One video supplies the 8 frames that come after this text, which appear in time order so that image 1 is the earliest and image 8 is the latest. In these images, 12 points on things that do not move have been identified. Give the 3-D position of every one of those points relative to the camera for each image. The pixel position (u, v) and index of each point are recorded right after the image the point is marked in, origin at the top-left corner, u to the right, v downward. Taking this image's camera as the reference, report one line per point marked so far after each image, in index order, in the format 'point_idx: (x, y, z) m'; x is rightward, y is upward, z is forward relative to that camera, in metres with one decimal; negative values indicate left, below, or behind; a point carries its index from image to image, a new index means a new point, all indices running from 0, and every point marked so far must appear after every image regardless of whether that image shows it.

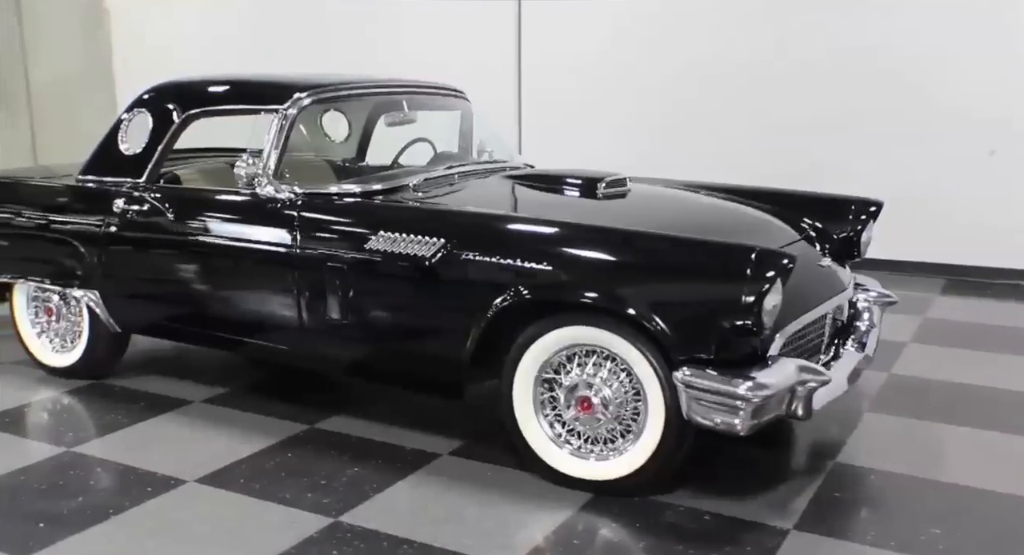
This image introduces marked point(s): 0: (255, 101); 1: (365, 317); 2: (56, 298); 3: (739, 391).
0: (-0.9, +0.6, +3.1) m
1: (-0.5, -0.1, +2.8) m
2: (-1.8, -0.1, +3.6) m
3: (+0.5, -0.3, +2.1) m
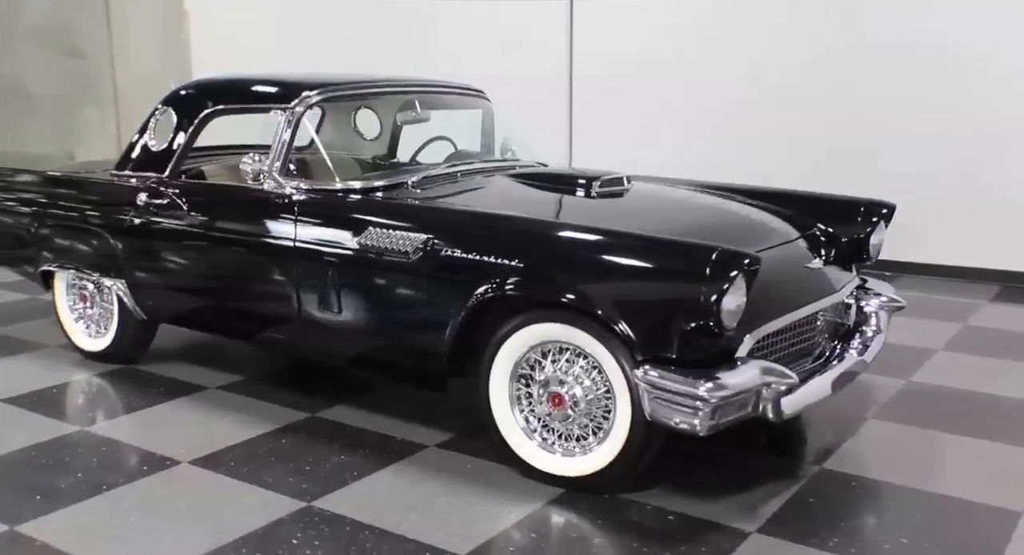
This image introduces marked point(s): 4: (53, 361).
0: (-0.9, +0.6, +3.2) m
1: (-0.5, -0.1, +2.8) m
2: (-1.8, 0.0, +3.8) m
3: (+0.4, -0.3, +2.1) m
4: (-2.0, -0.4, +4.0) m
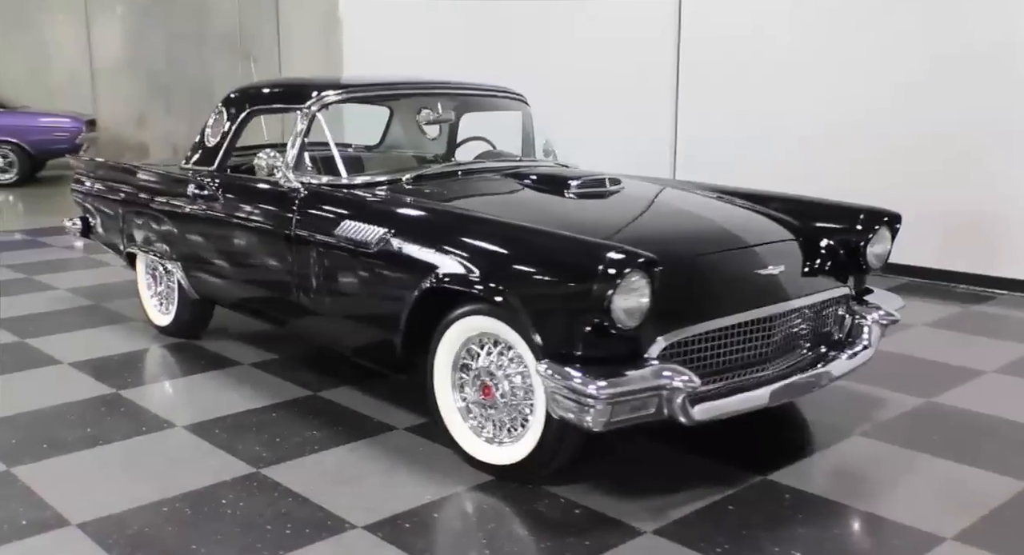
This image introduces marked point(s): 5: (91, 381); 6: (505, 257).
0: (-0.8, +0.7, +3.5) m
1: (-0.6, -0.1, +3.0) m
2: (-1.6, 0.0, +4.2) m
3: (+0.2, -0.3, +2.2) m
4: (-1.8, -0.3, +4.4) m
5: (-1.7, -0.4, +3.6) m
6: (0.0, +0.1, +2.4) m
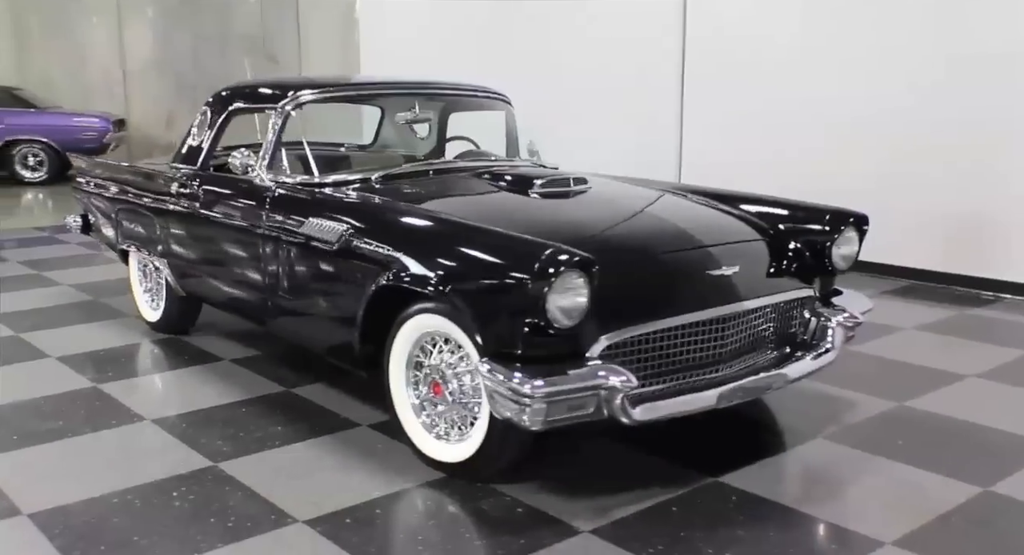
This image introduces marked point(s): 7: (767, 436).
0: (-0.9, +0.7, +3.5) m
1: (-0.7, -0.1, +3.1) m
2: (-1.7, +0.1, +4.3) m
3: (0.0, -0.3, +2.2) m
4: (-1.9, -0.2, +4.5) m
5: (-1.8, -0.4, +3.7) m
6: (-0.2, +0.1, +2.4) m
7: (+0.8, -0.5, +2.9) m
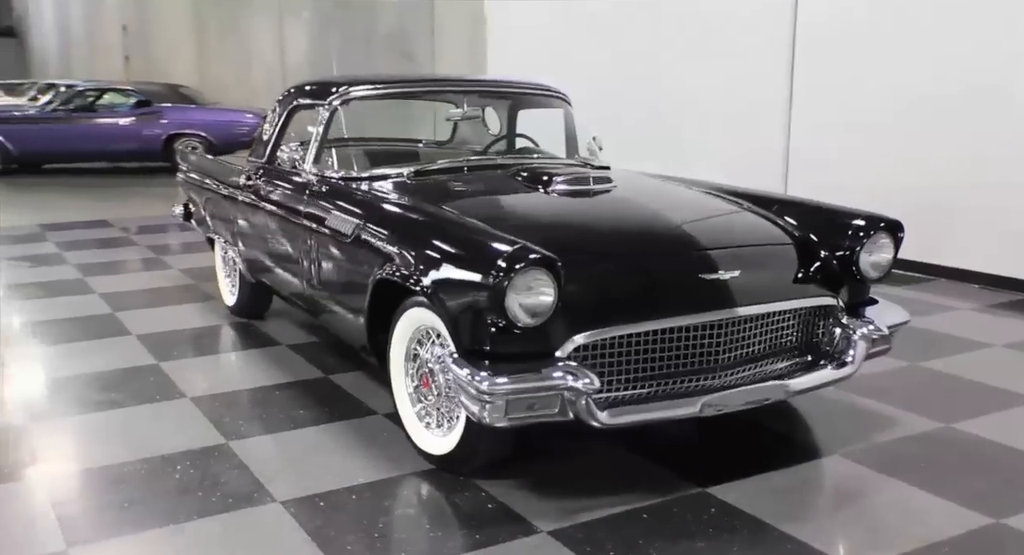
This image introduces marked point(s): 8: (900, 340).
0: (-0.8, +0.7, +3.7) m
1: (-0.6, 0.0, +3.2) m
2: (-1.4, +0.1, +4.6) m
3: (-0.1, -0.3, +2.2) m
4: (-1.6, -0.2, +4.8) m
5: (-1.6, -0.3, +4.0) m
6: (-0.2, +0.1, +2.4) m
7: (+0.8, -0.5, +2.8) m
8: (+1.7, -0.3, +4.1) m
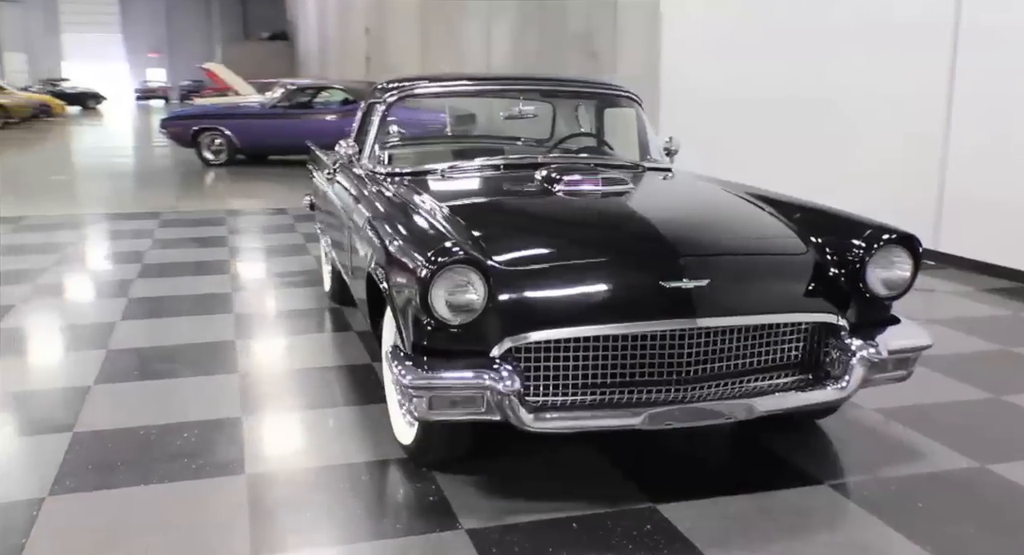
0: (-0.5, +0.8, +3.9) m
1: (-0.5, 0.0, +3.3) m
2: (-1.0, +0.2, +4.8) m
3: (-0.2, -0.3, +2.2) m
4: (-1.1, -0.1, +5.1) m
5: (-1.3, -0.3, +4.3) m
6: (-0.3, +0.1, +2.5) m
7: (+0.7, -0.6, +2.6) m
8: (+1.9, -0.4, +3.6) m
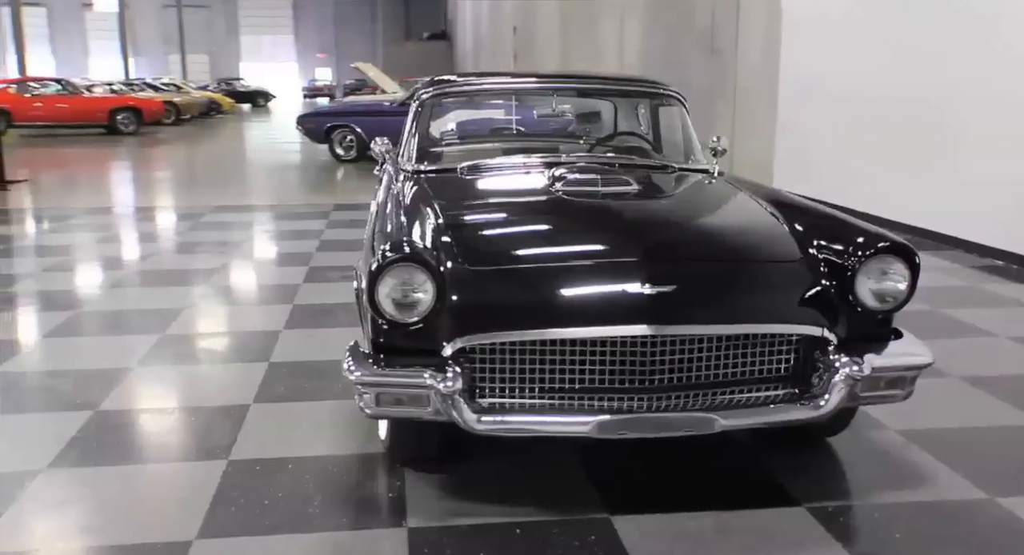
0: (-0.4, +0.8, +3.9) m
1: (-0.5, 0.0, +3.4) m
2: (-0.7, +0.2, +5.0) m
3: (-0.4, -0.2, +2.2) m
4: (-0.8, -0.1, +5.3) m
5: (-1.1, -0.2, +4.5) m
6: (-0.4, +0.1, +2.5) m
7: (+0.7, -0.6, +2.5) m
8: (+2.0, -0.4, +3.3) m
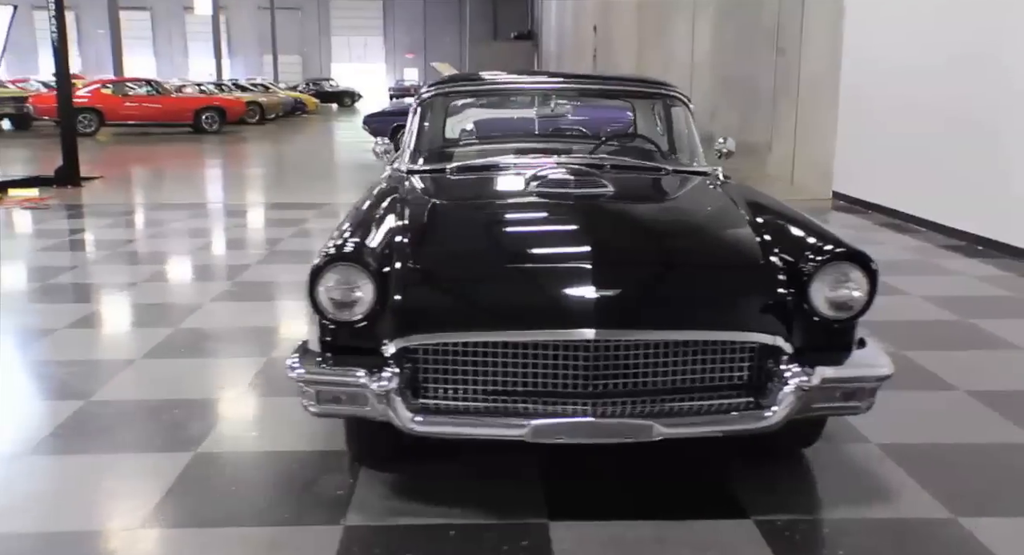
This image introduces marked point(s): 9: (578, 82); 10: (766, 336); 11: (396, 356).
0: (-0.4, +0.8, +3.9) m
1: (-0.5, 0.0, +3.4) m
2: (-0.6, +0.2, +5.0) m
3: (-0.5, -0.2, +2.3) m
4: (-0.7, -0.1, +5.3) m
5: (-1.1, -0.2, +4.6) m
6: (-0.5, +0.1, +2.6) m
7: (+0.5, -0.6, +2.4) m
8: (+1.9, -0.5, +3.1) m
9: (+0.3, +0.8, +3.9) m
10: (+0.6, -0.1, +2.3) m
11: (-0.3, -0.2, +2.3) m
